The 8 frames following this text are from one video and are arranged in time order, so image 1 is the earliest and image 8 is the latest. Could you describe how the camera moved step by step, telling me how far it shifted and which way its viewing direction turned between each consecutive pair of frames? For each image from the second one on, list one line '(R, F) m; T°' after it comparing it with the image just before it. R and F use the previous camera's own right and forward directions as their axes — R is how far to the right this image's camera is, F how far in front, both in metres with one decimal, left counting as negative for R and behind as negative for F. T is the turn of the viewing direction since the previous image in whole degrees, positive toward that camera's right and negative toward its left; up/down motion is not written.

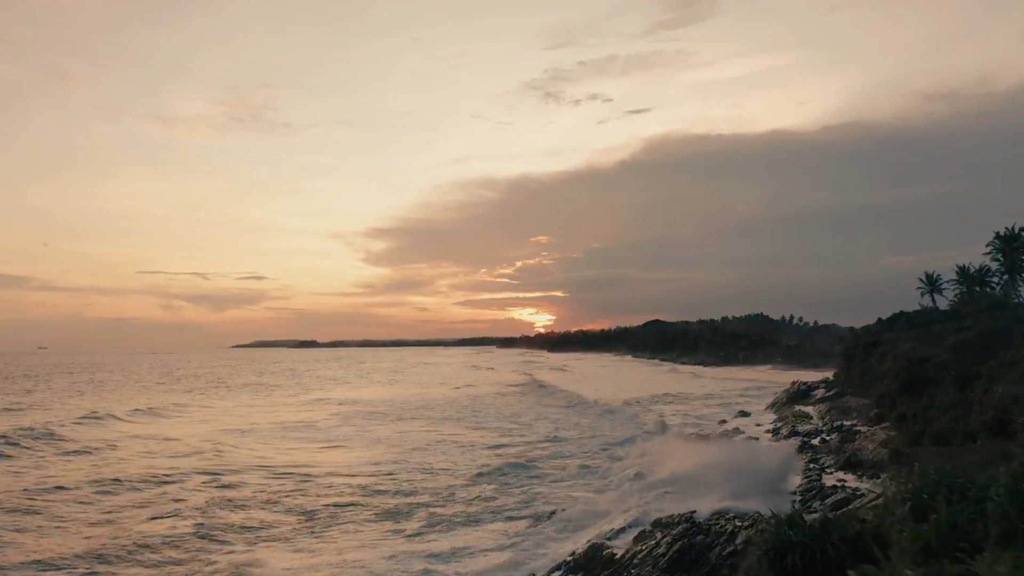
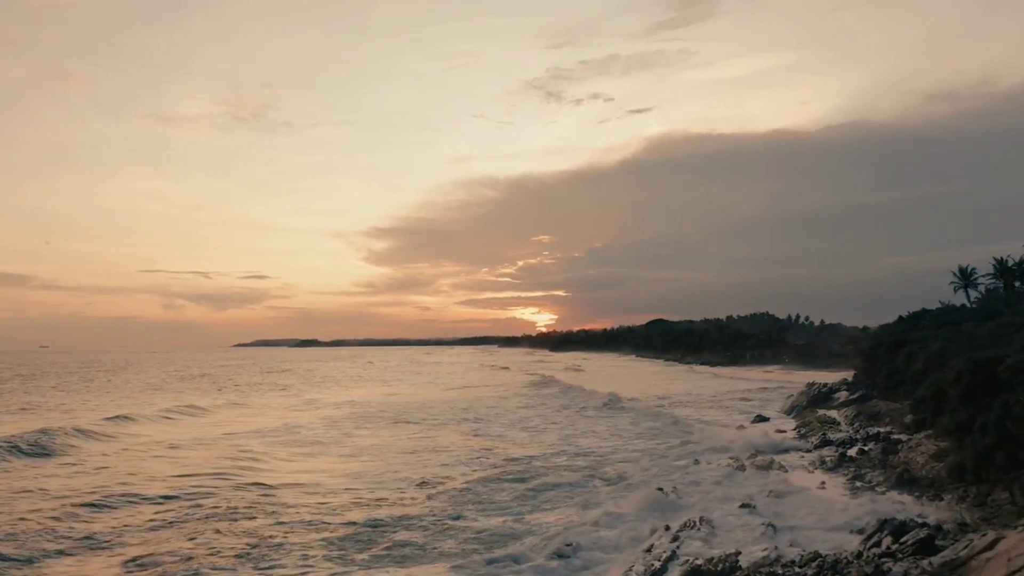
(0.0, +1.8) m; 0°
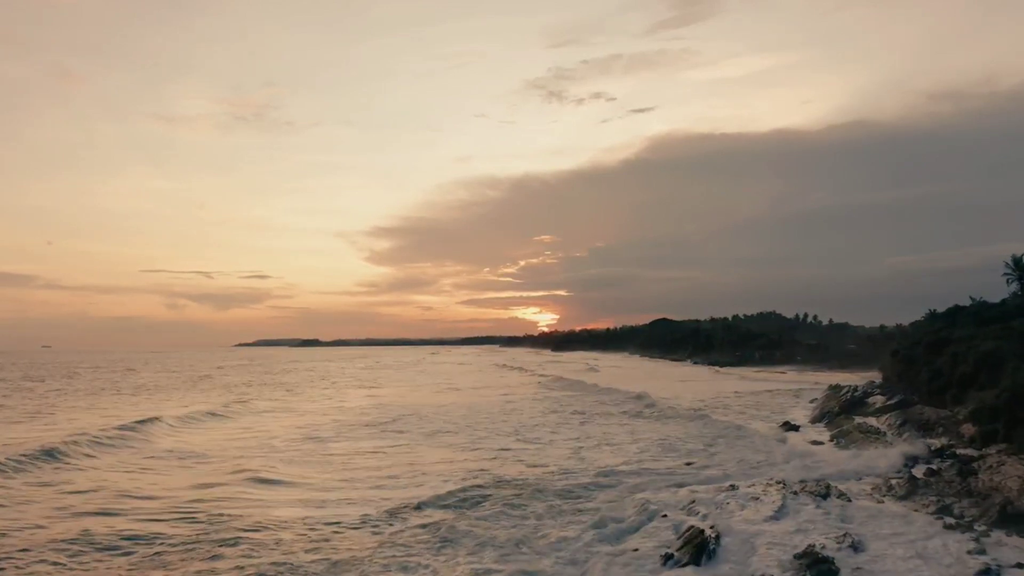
(-0.7, +1.3) m; 0°
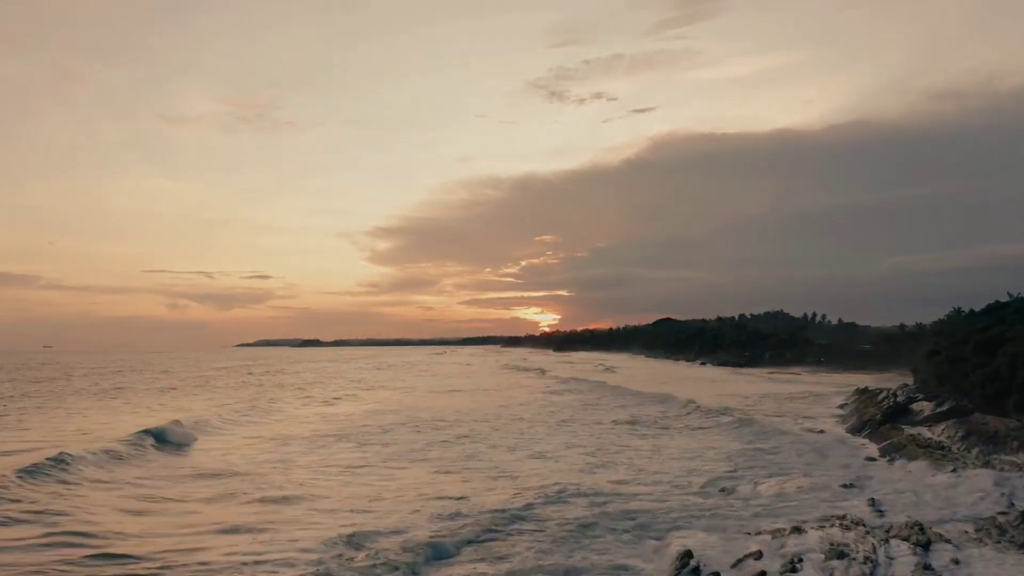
(-0.7, +1.7) m; 0°
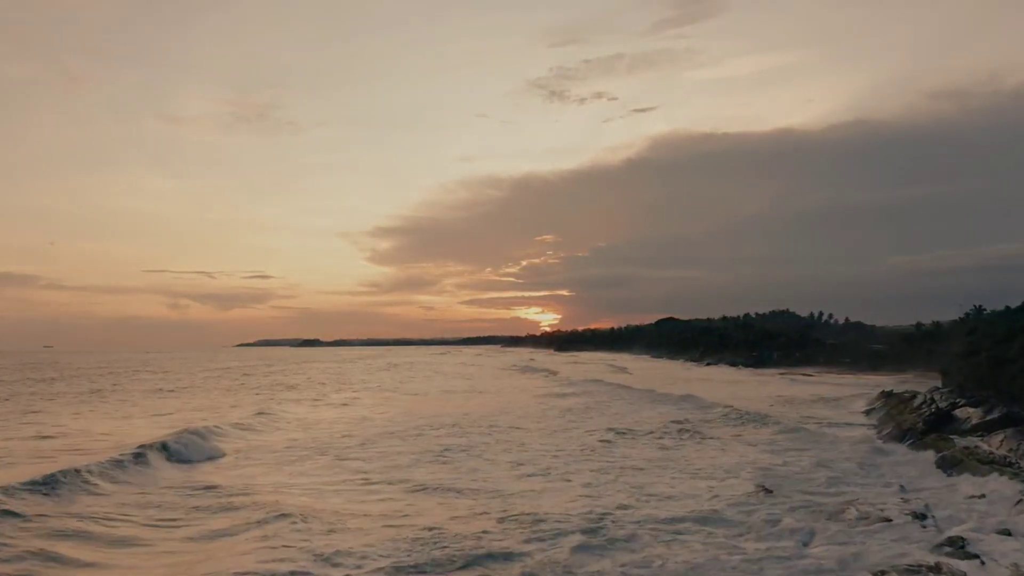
(-0.6, +1.3) m; 0°
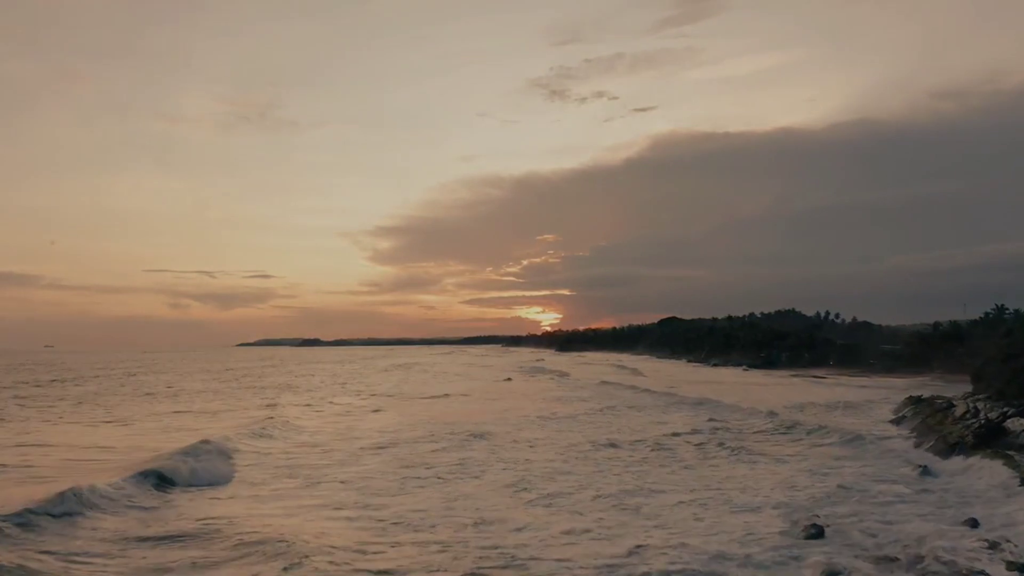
(-0.6, +1.4) m; 0°
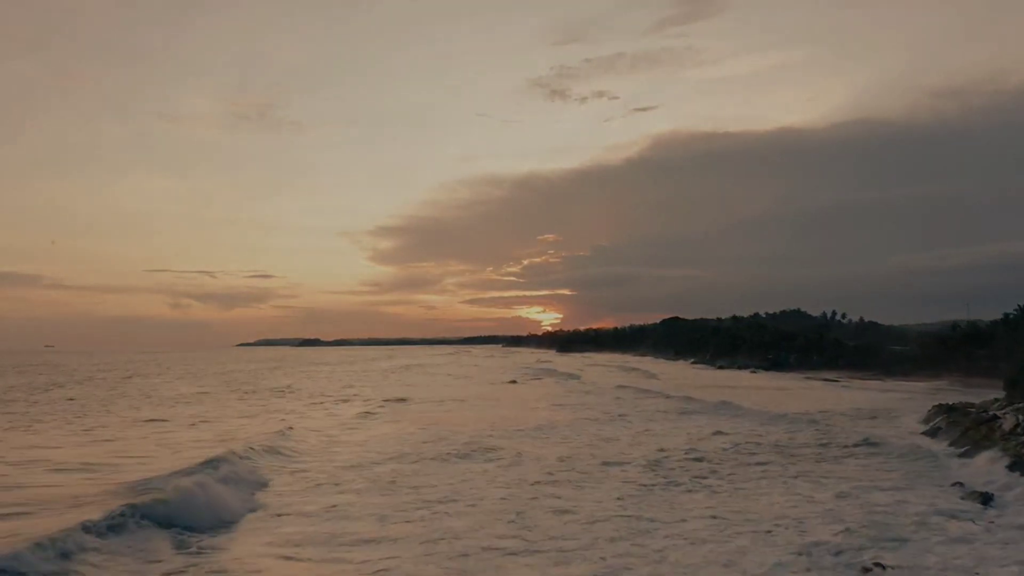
(-0.5, +1.6) m; 0°
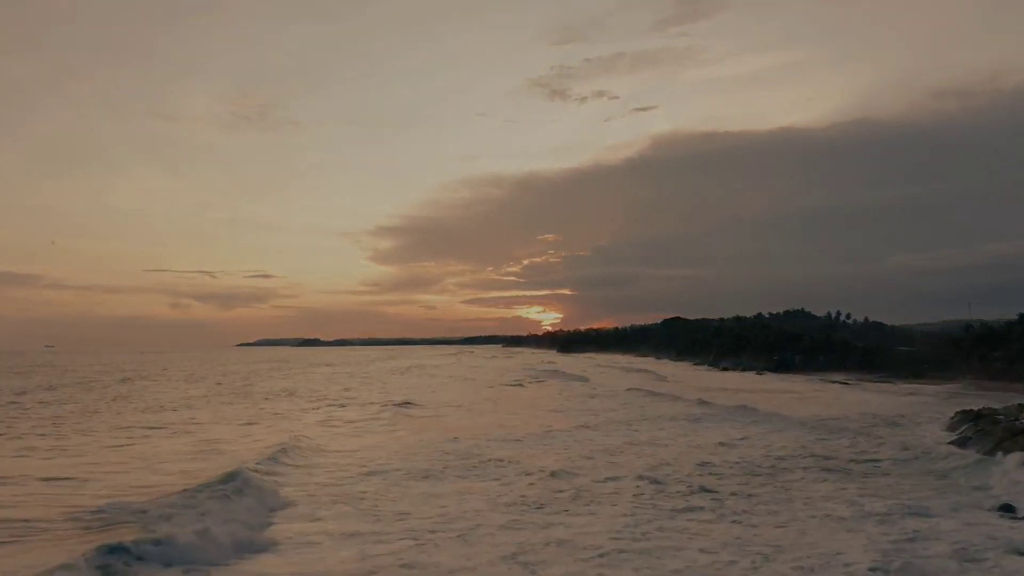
(-0.2, +1.4) m; 0°
